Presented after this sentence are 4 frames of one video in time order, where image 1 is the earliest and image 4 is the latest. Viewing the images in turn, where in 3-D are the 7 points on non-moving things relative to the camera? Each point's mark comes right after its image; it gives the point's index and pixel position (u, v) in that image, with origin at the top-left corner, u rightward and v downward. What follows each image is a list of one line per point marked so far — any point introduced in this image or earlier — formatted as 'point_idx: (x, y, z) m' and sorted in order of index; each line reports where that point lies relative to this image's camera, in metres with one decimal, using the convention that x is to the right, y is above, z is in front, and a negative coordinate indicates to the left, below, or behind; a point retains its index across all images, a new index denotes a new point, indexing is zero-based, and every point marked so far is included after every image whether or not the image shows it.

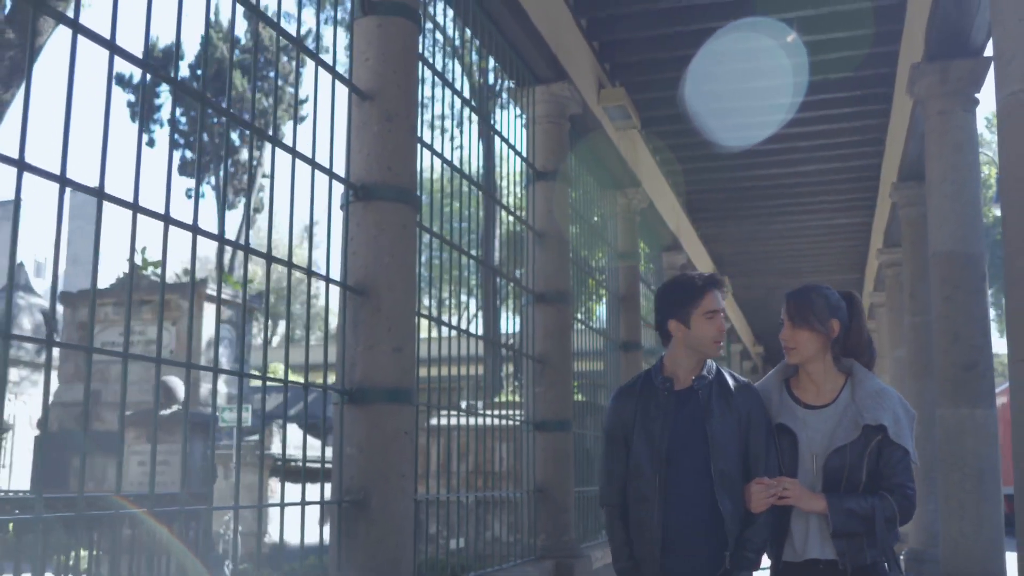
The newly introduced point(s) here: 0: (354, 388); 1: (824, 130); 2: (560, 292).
0: (-0.6, -0.4, +4.2) m
1: (+2.9, +1.5, +10.4) m
2: (+0.3, 0.0, +7.0) m
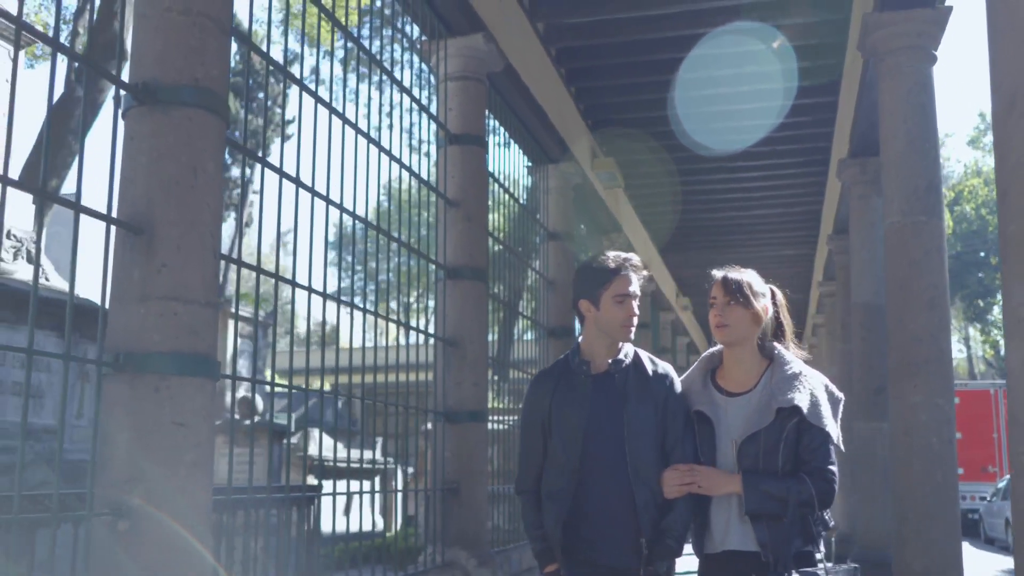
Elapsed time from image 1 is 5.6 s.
0: (-0.3, -0.6, +5.9) m
1: (+2.9, +1.2, +12.3) m
2: (+0.4, -0.3, +8.8) m
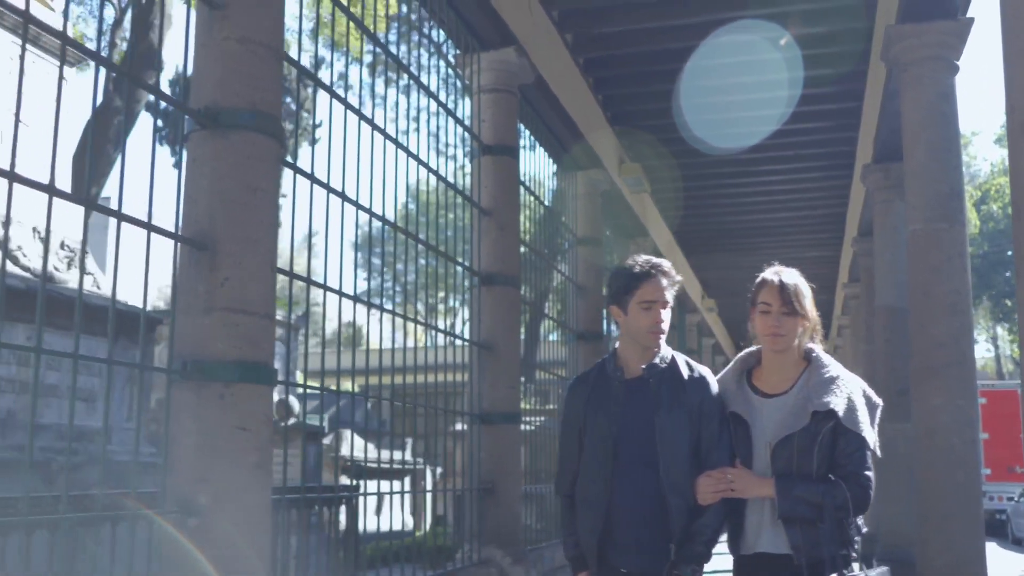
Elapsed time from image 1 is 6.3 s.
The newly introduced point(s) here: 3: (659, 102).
0: (-0.2, -0.7, +6.1) m
1: (+3.2, +1.1, +12.4) m
2: (+0.7, -0.4, +8.9) m
3: (+1.3, +1.6, +9.6) m
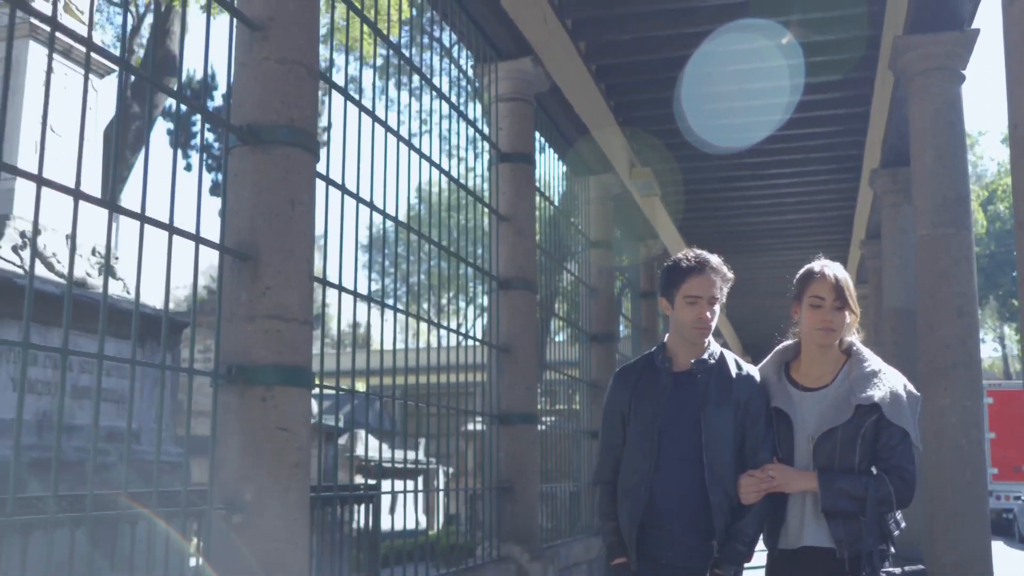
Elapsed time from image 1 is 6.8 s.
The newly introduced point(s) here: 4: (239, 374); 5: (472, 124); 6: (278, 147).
0: (-0.1, -0.7, +6.3) m
1: (+3.3, +1.1, +12.6) m
2: (+0.8, -0.4, +9.1) m
3: (+1.4, +1.6, +9.8) m
4: (-0.8, -0.3, +3.3) m
5: (-0.2, +0.9, +6.3) m
6: (-0.7, +0.4, +3.5) m
